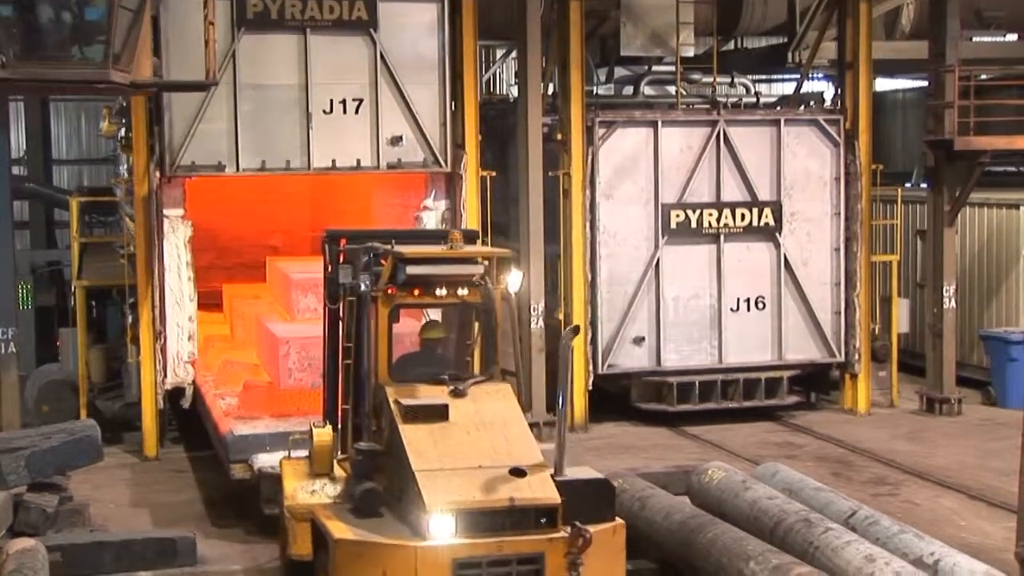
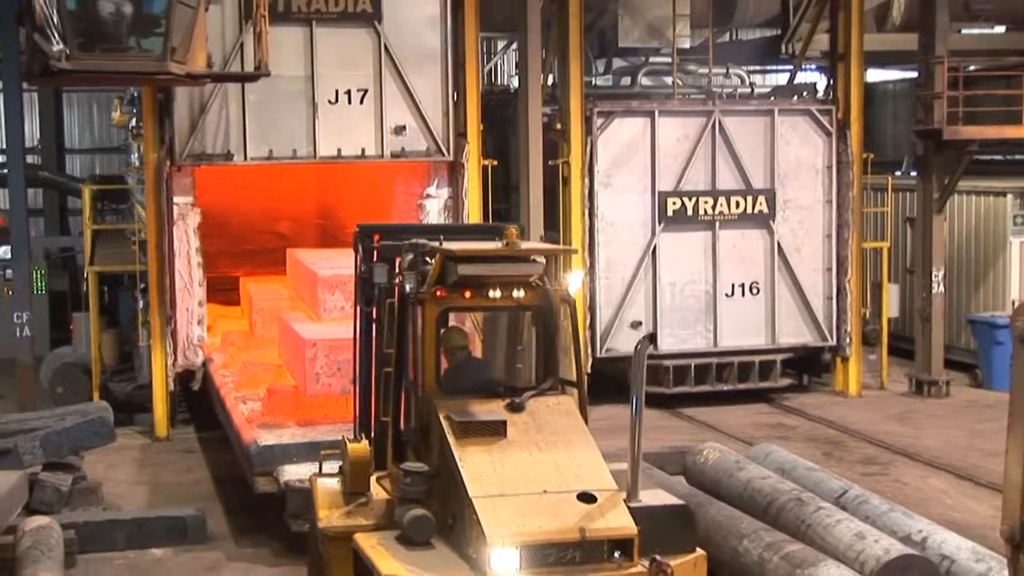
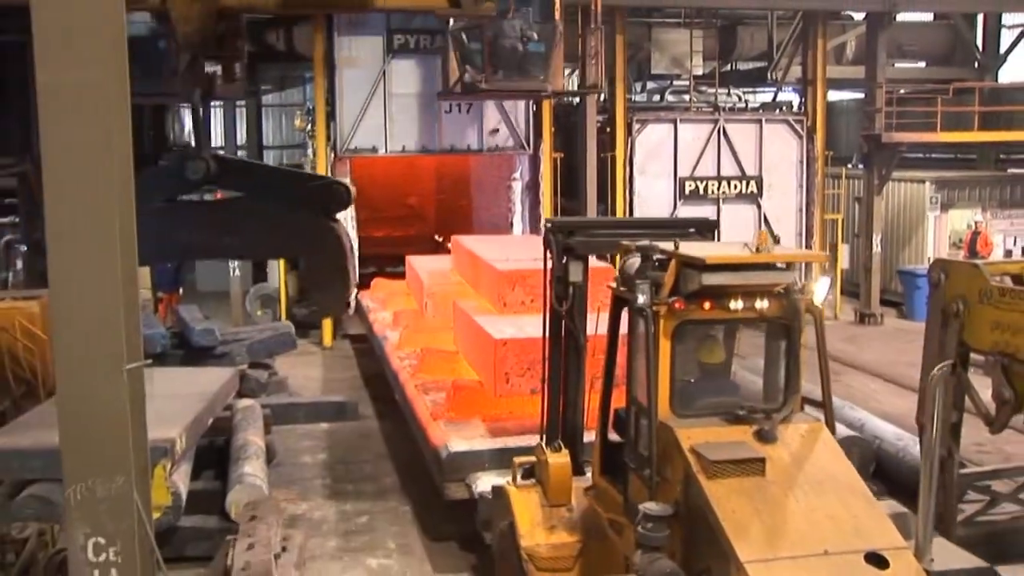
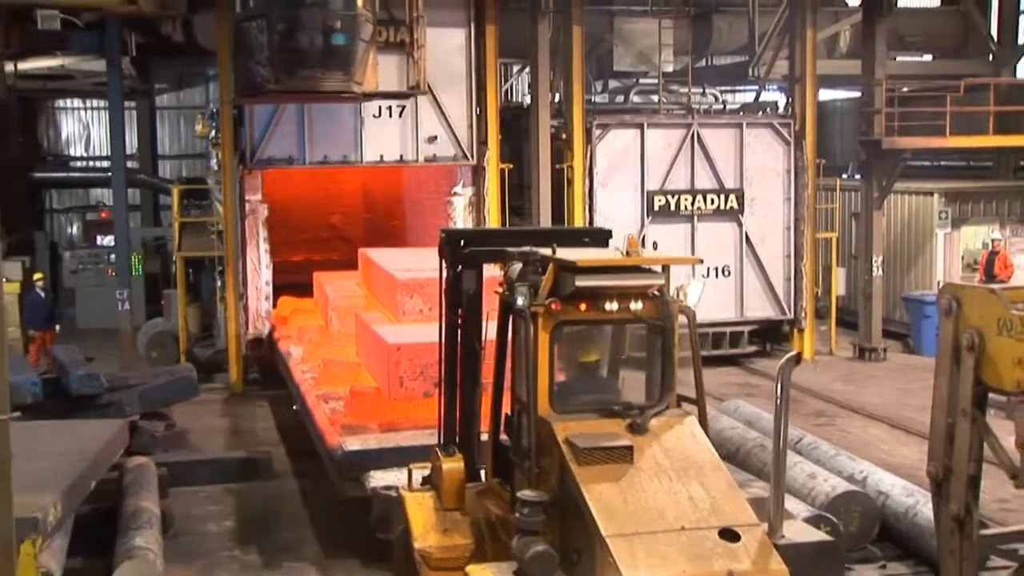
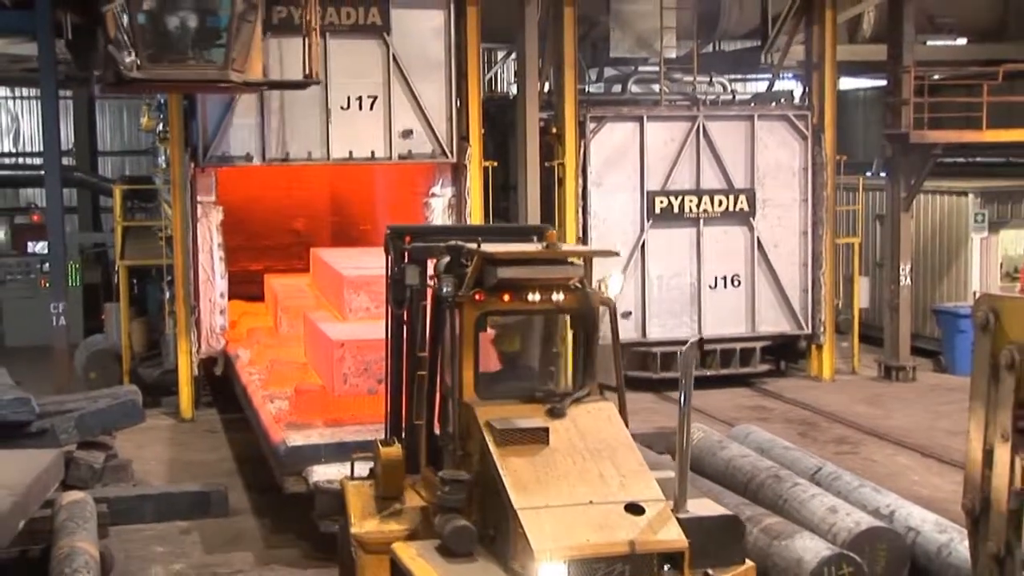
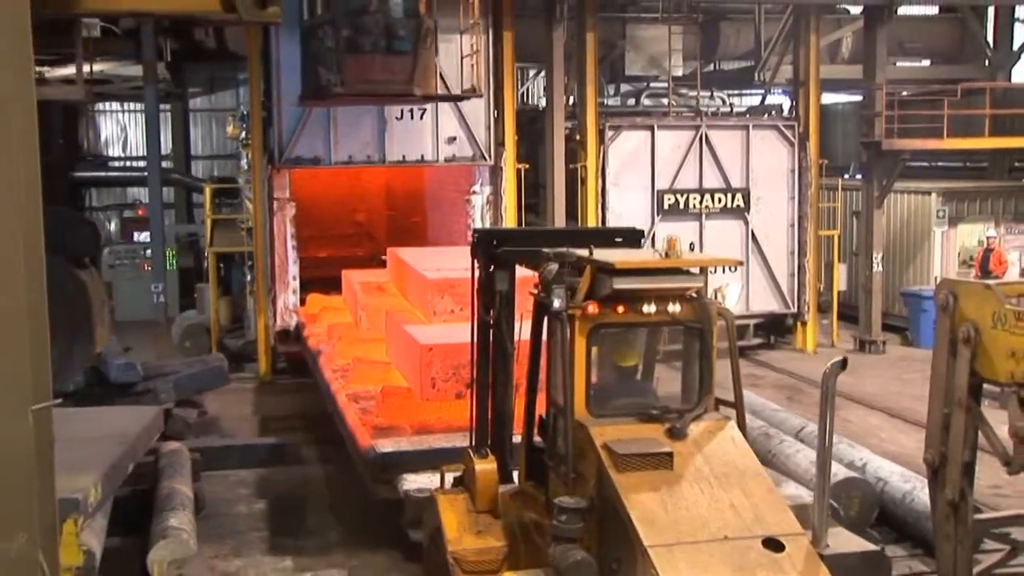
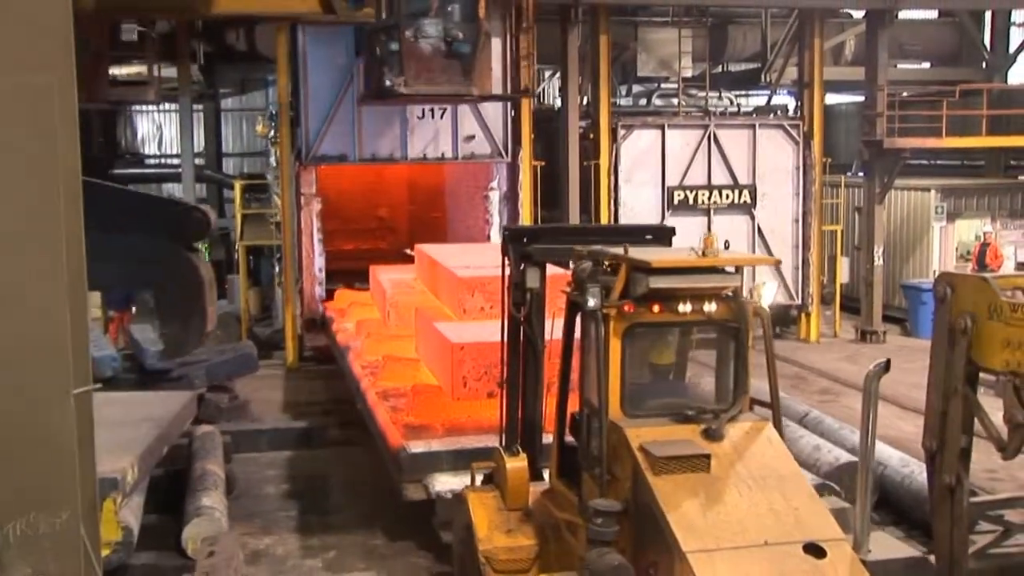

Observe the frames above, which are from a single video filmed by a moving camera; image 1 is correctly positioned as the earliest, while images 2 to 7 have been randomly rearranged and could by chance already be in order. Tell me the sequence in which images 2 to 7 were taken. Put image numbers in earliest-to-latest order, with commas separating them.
2, 5, 4, 6, 7, 3
